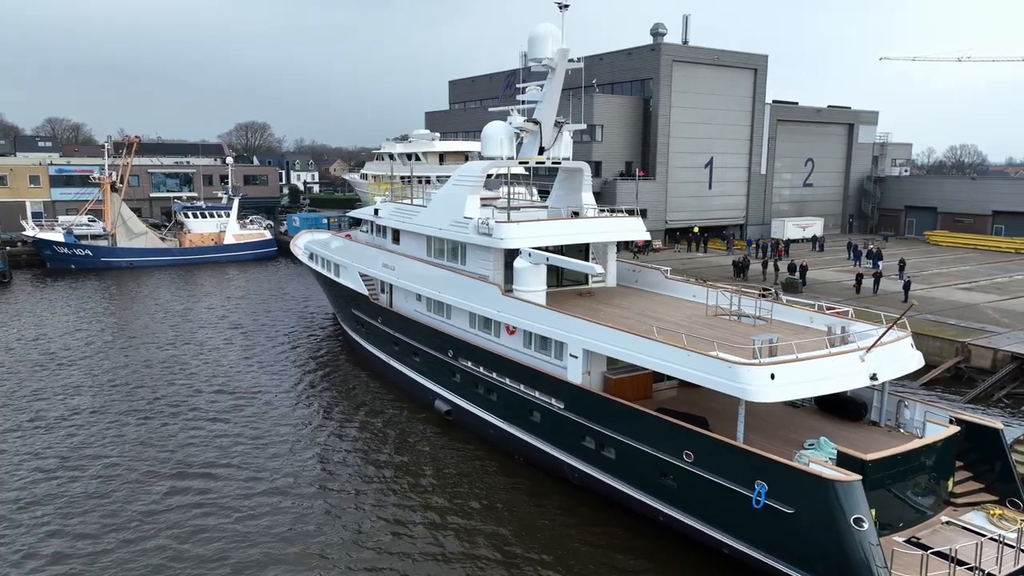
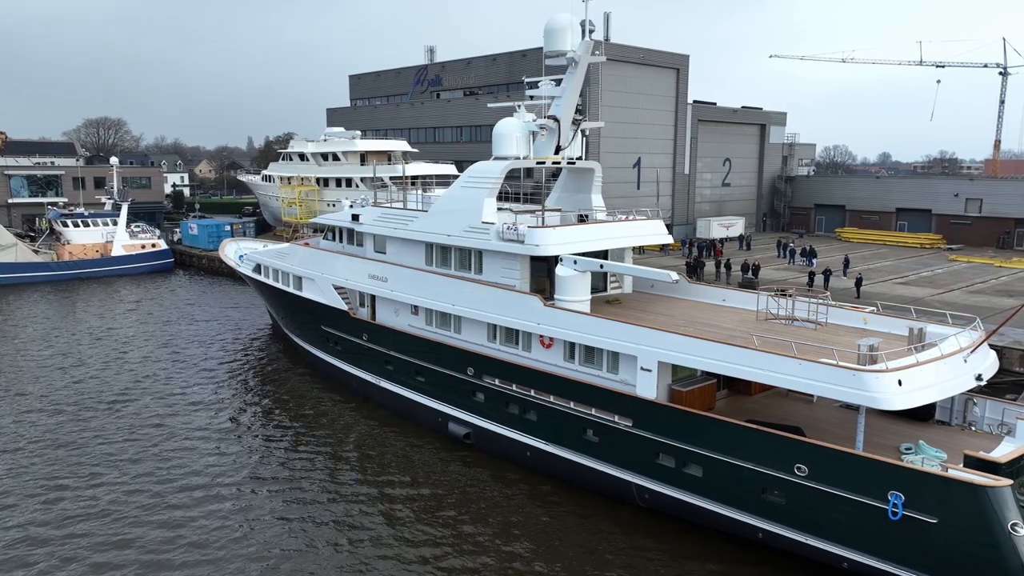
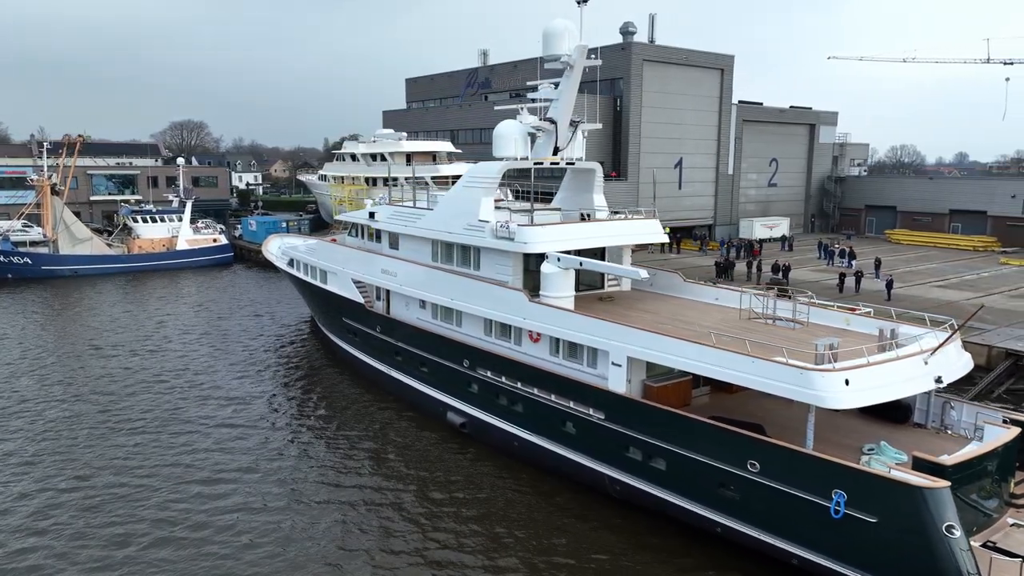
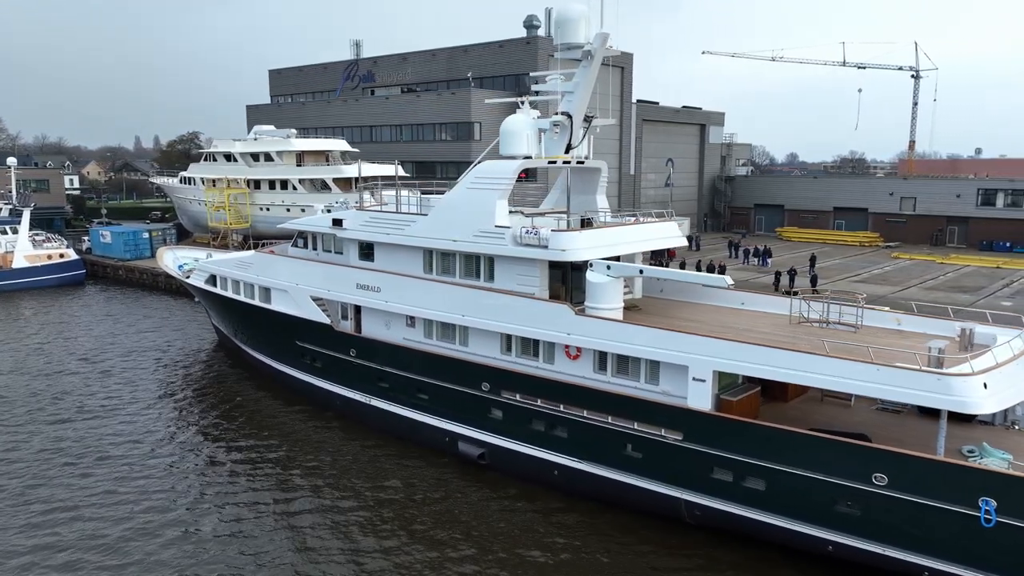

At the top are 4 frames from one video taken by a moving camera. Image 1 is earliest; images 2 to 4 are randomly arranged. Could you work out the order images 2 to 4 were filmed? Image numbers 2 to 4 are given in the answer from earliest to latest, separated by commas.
3, 2, 4
